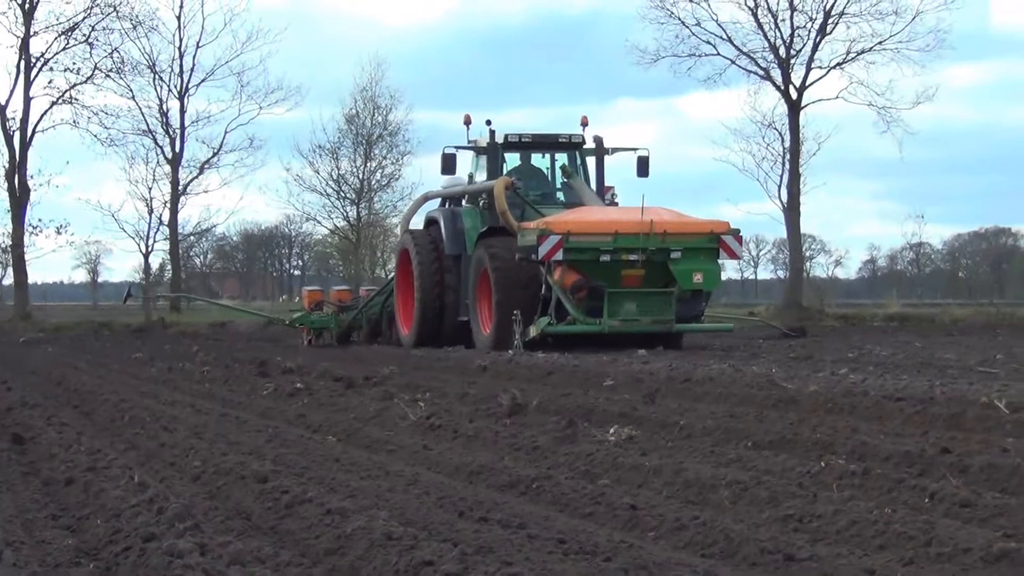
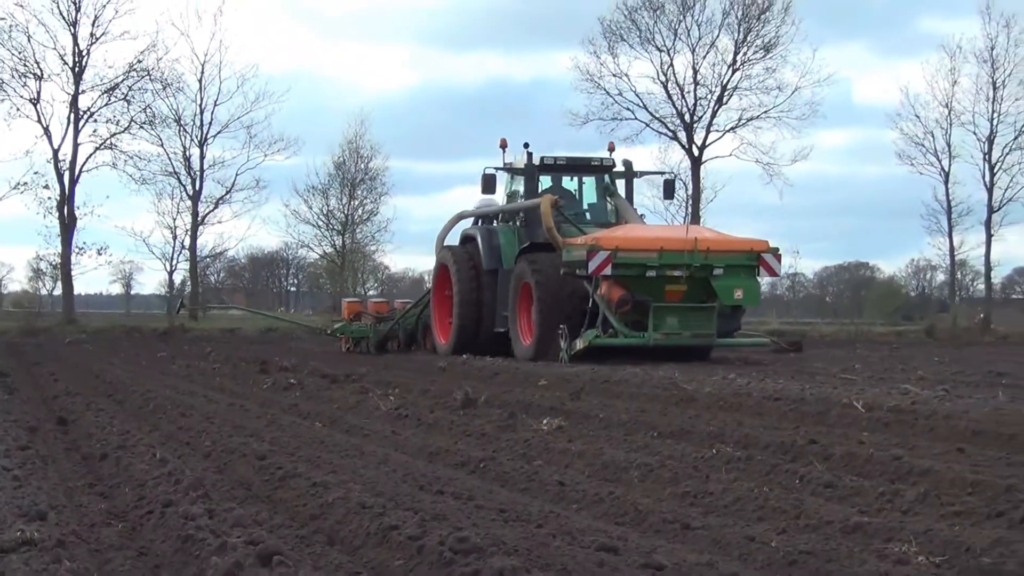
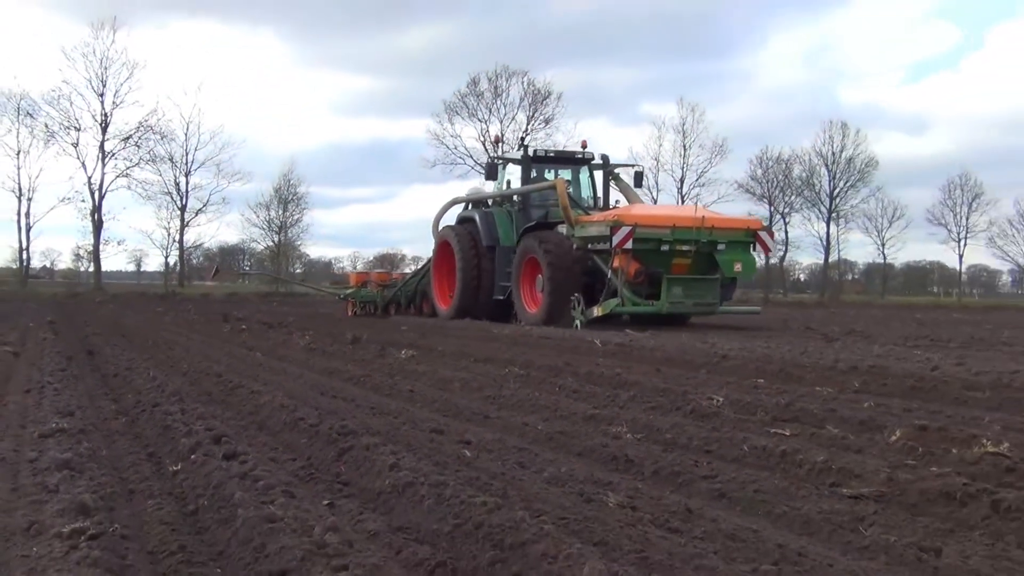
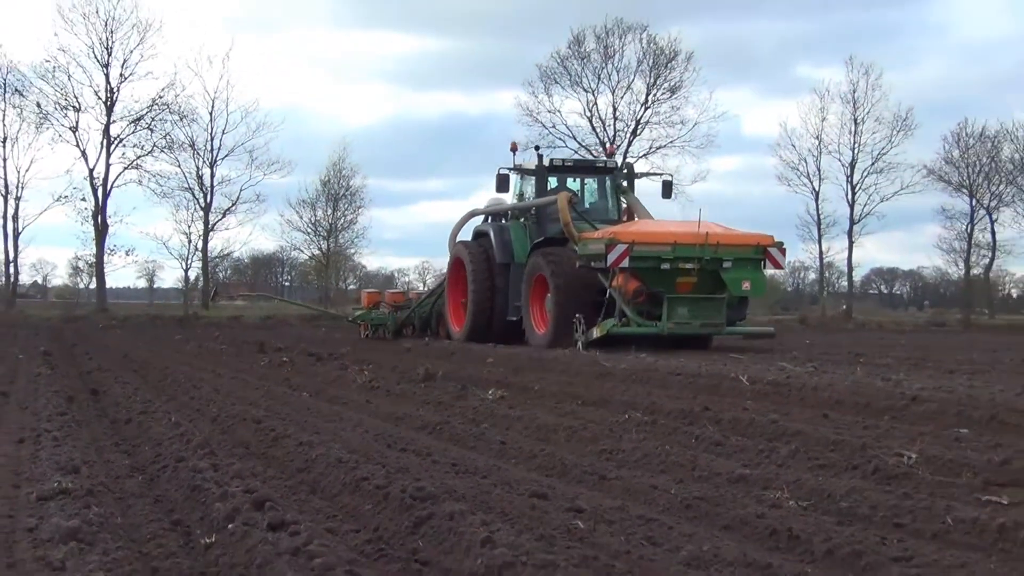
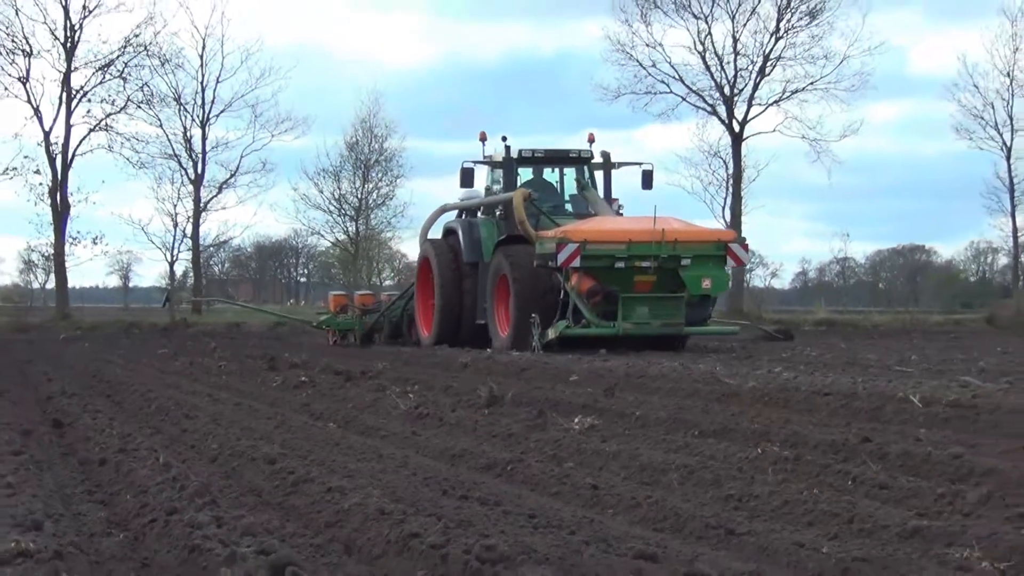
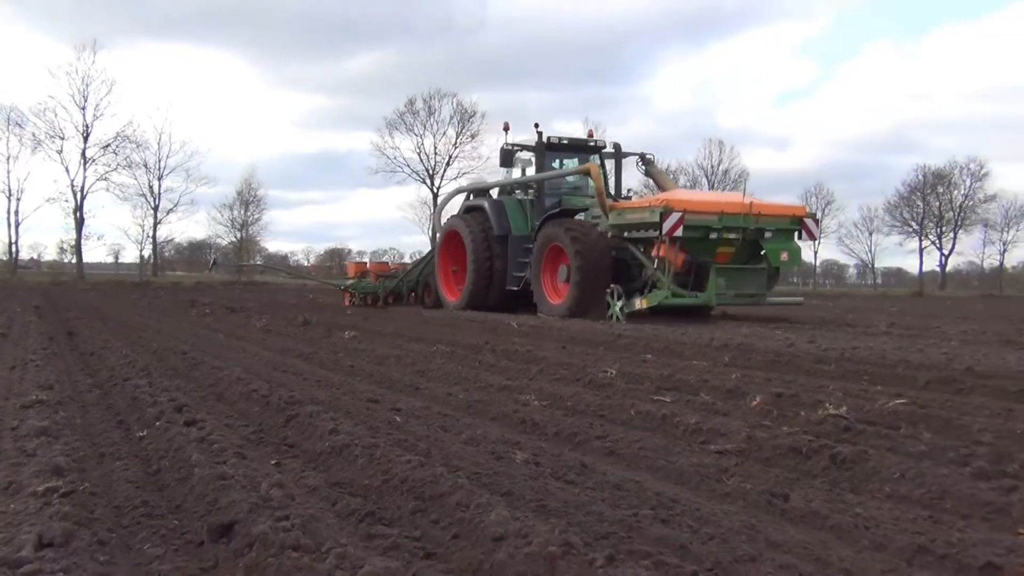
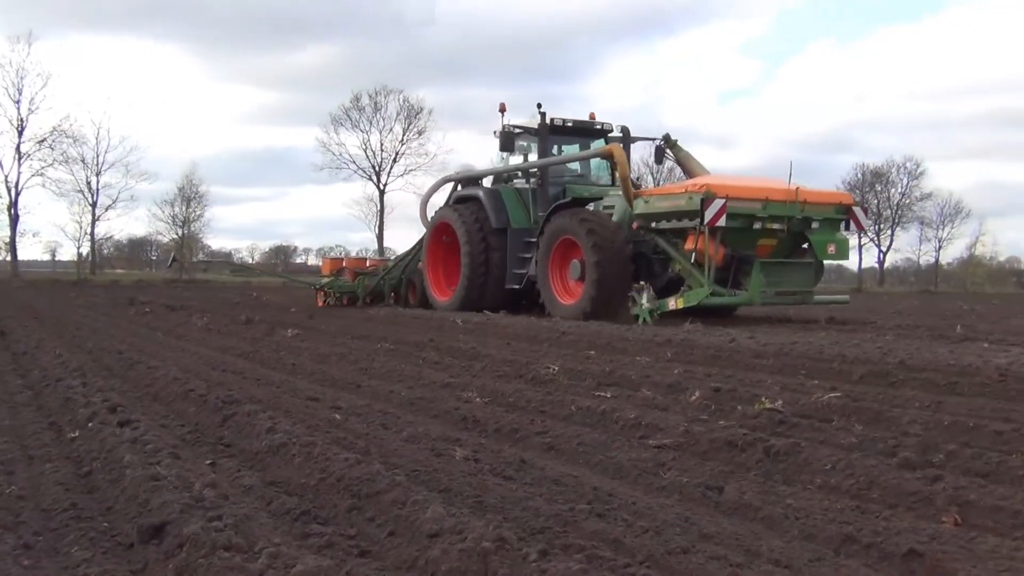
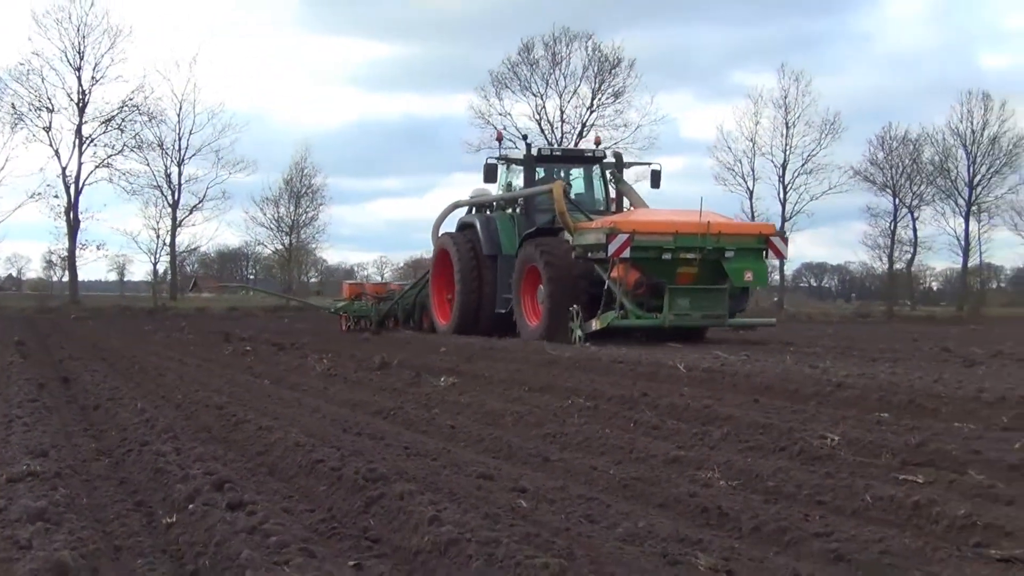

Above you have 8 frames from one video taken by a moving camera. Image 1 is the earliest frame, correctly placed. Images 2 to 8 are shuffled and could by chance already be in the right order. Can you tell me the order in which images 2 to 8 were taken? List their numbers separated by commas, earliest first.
5, 2, 4, 8, 3, 6, 7
